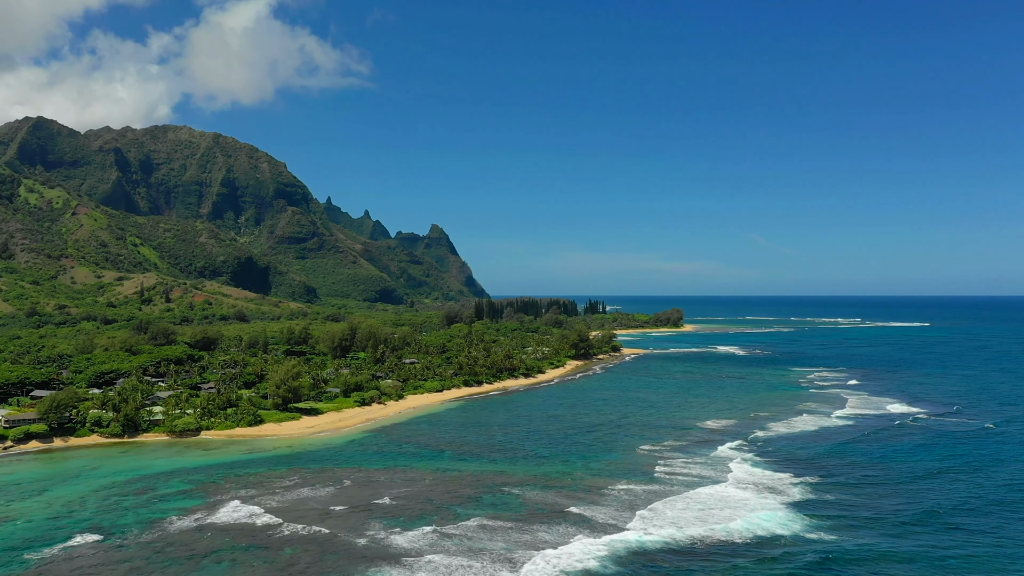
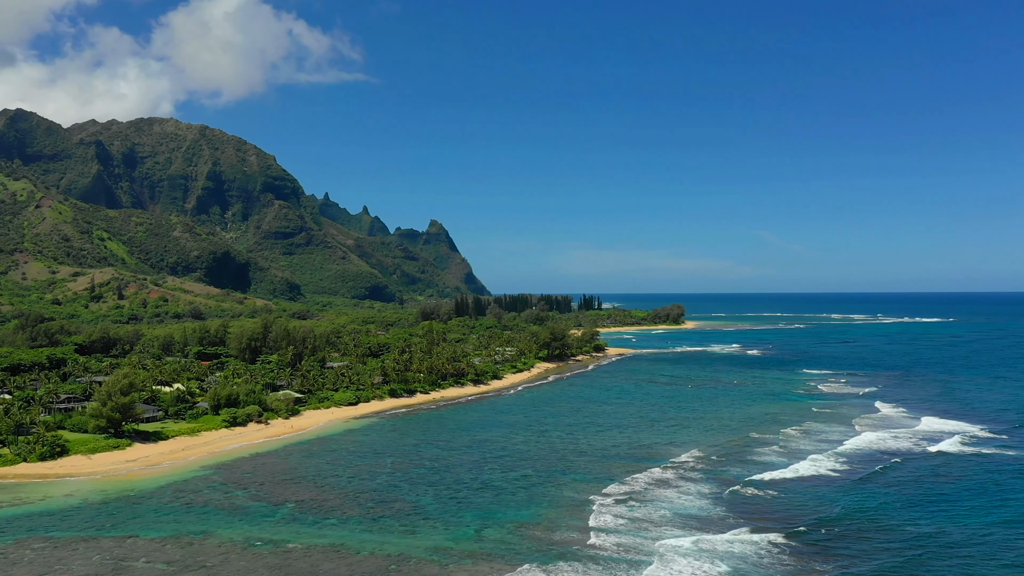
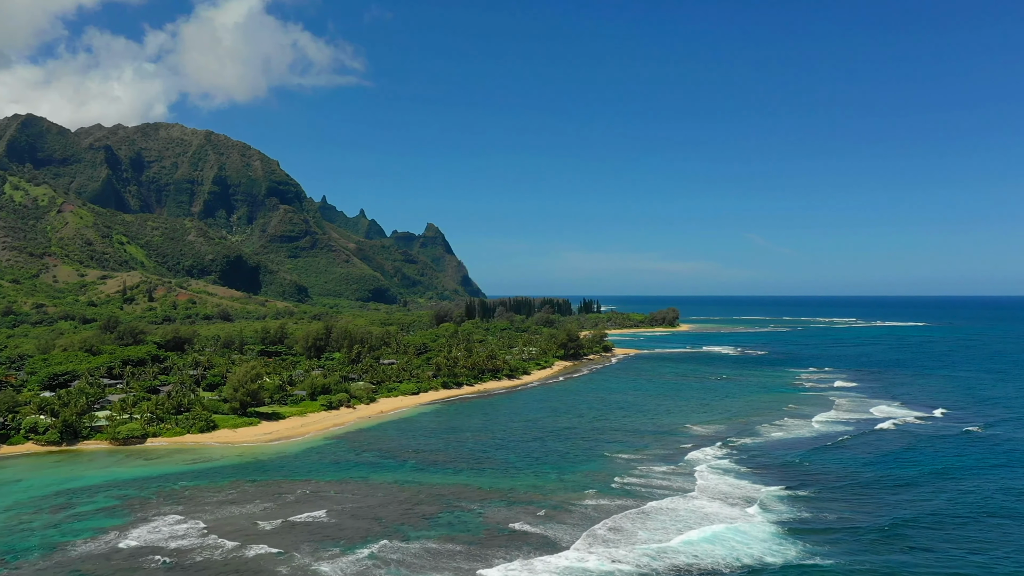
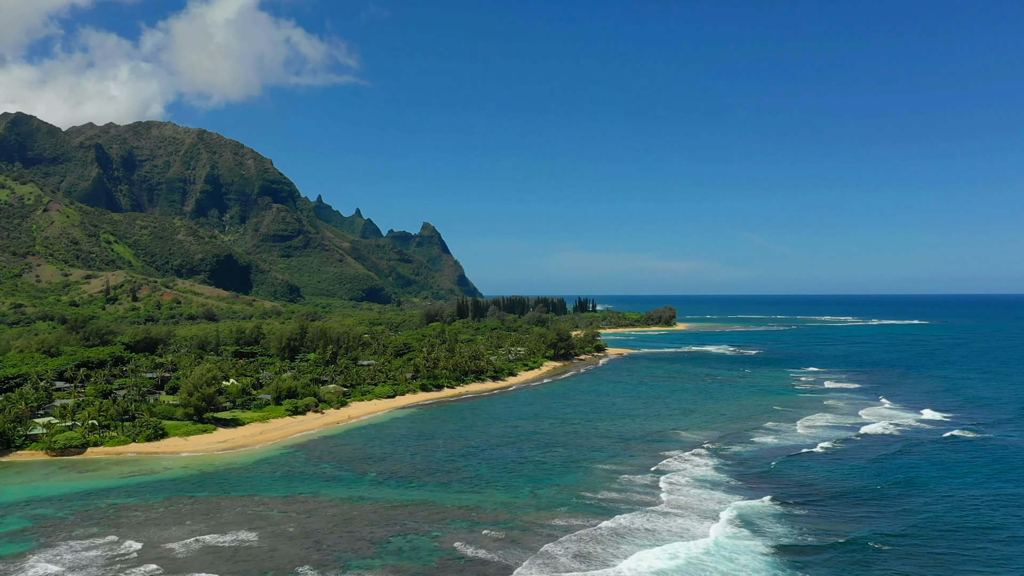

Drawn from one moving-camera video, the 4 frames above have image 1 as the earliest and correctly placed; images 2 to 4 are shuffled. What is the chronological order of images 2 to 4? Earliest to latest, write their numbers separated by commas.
3, 4, 2
